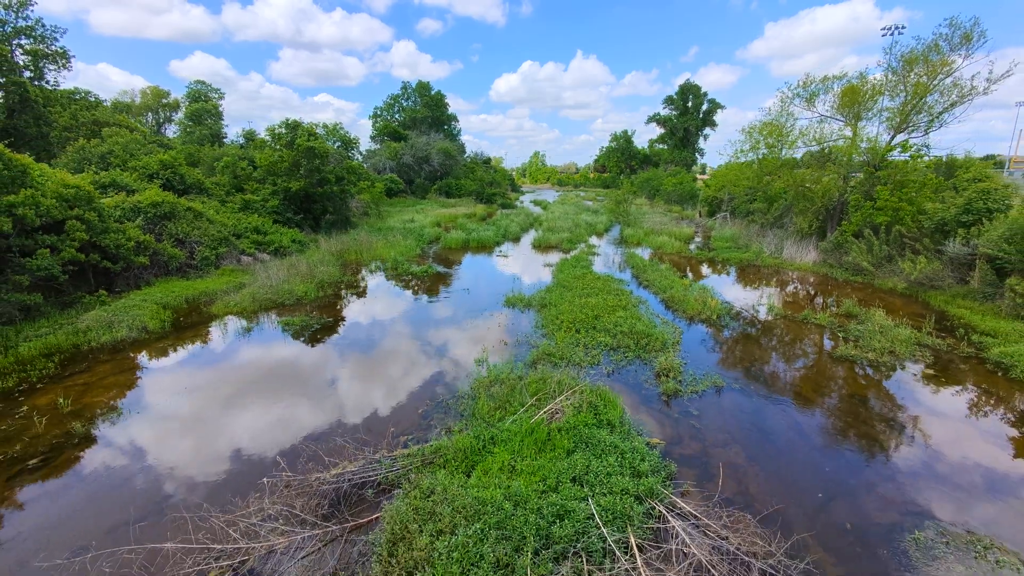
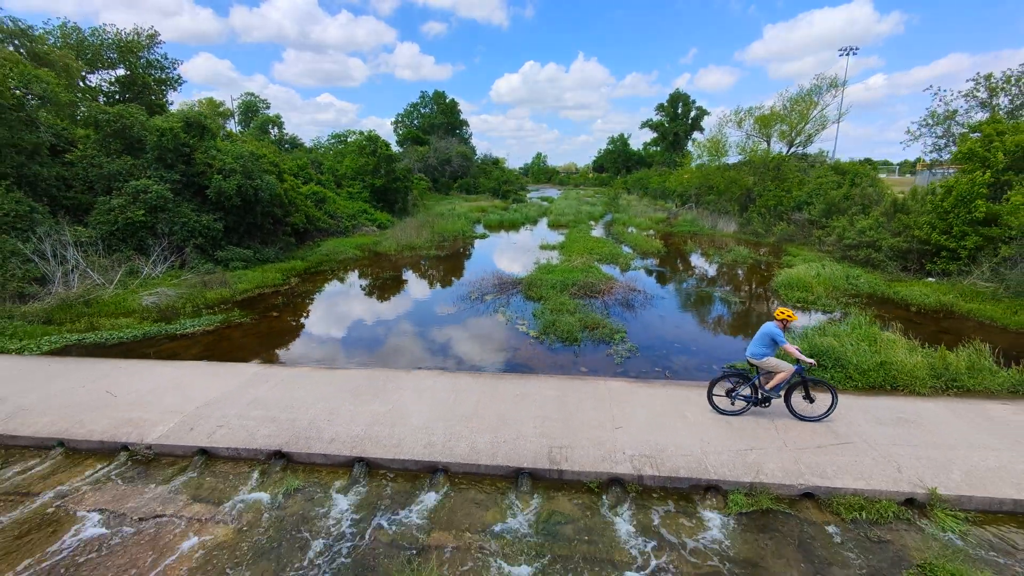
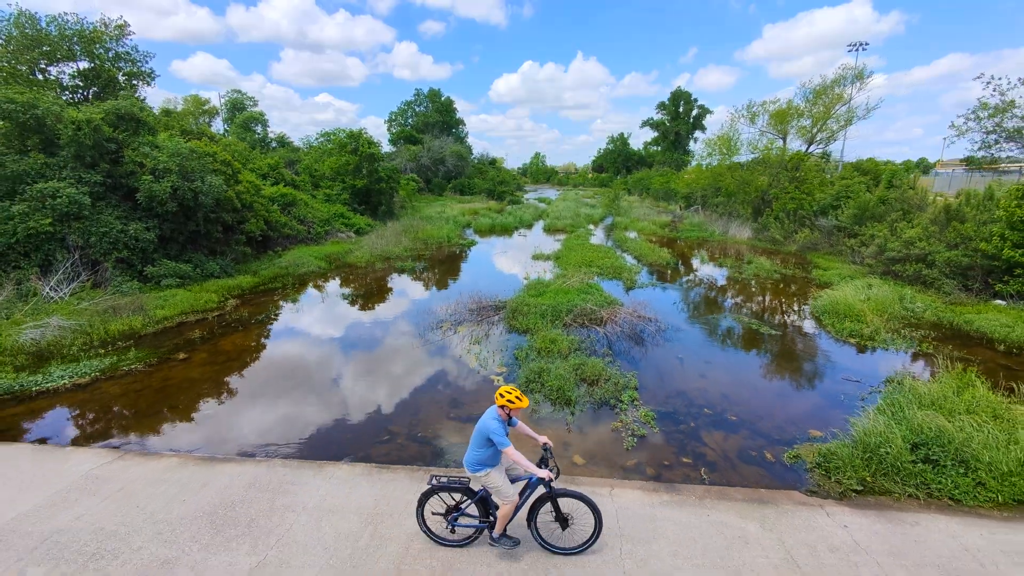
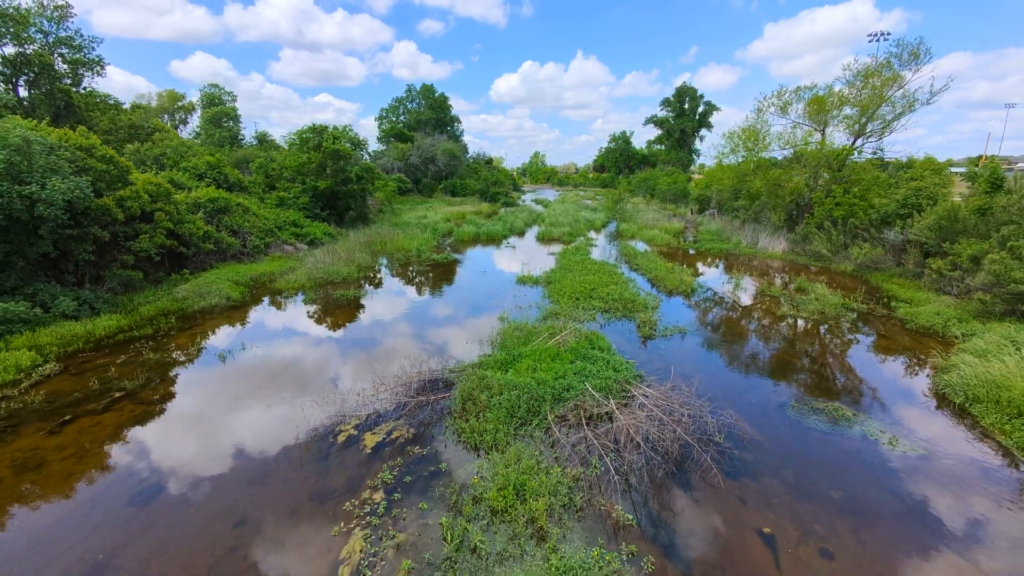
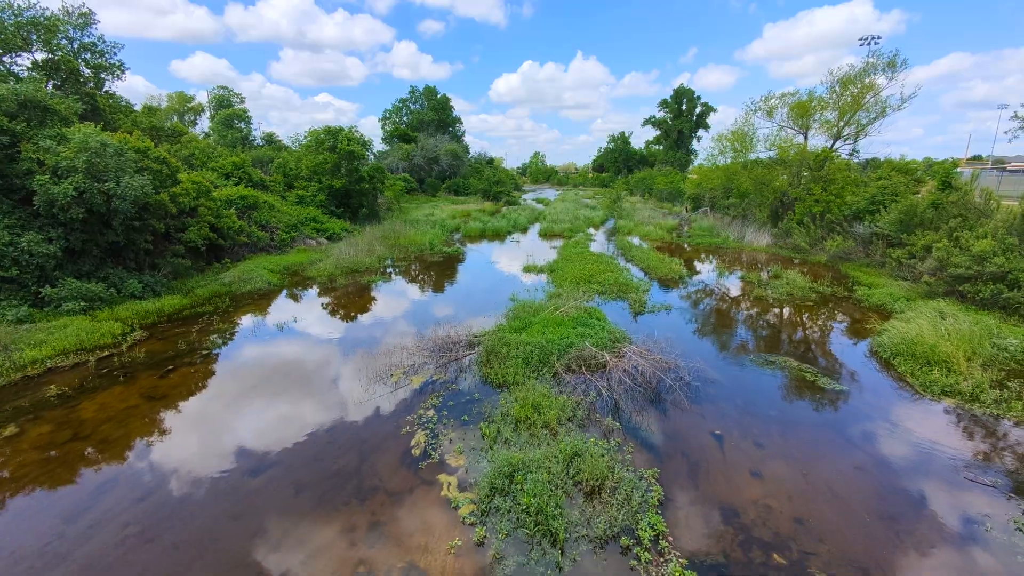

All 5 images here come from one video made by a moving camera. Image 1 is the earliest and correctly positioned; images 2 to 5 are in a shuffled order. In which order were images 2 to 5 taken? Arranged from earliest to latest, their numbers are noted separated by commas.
4, 5, 3, 2
